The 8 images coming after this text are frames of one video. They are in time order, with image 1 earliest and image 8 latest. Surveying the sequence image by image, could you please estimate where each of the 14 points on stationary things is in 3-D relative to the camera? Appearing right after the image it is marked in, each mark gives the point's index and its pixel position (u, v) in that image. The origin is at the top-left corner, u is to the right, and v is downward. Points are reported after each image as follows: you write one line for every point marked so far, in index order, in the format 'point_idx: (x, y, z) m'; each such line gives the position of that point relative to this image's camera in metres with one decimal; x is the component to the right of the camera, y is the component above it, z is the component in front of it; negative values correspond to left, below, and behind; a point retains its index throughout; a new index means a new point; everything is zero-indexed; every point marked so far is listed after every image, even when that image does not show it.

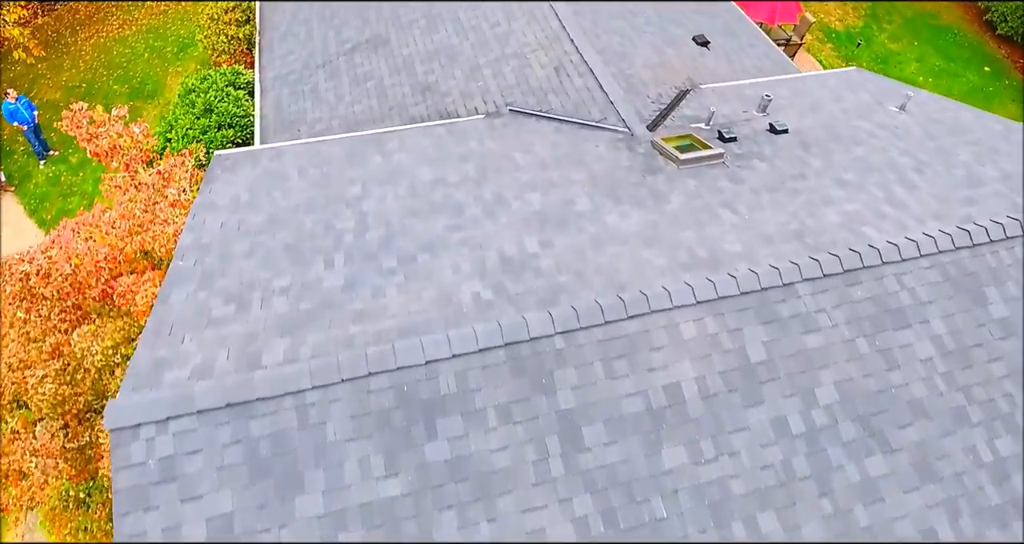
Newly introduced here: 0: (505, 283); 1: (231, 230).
0: (-0.1, -0.2, +6.1) m
1: (-4.8, +0.7, +7.3) m
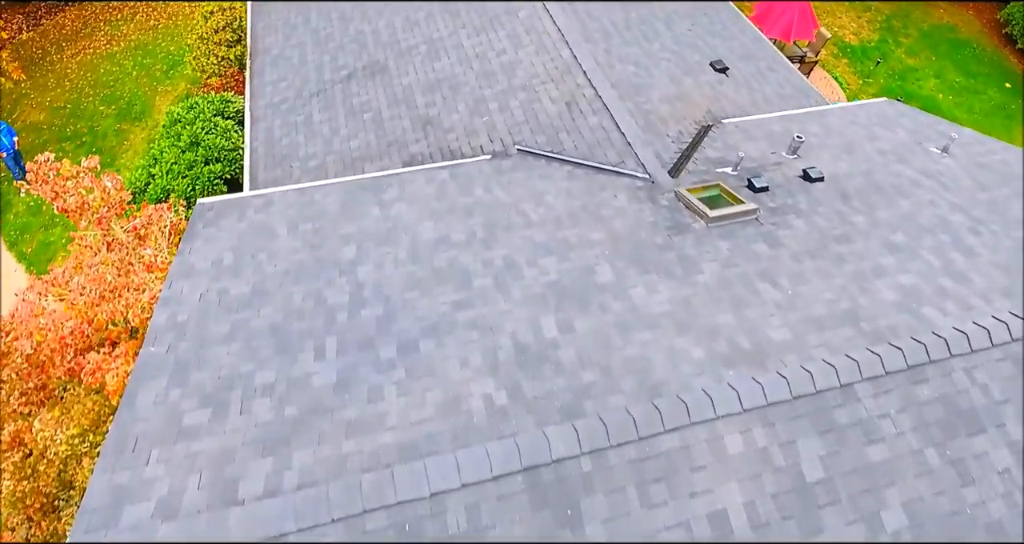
0: (+0.1, -1.4, +5.3) m
1: (-4.6, -0.5, +6.5) m
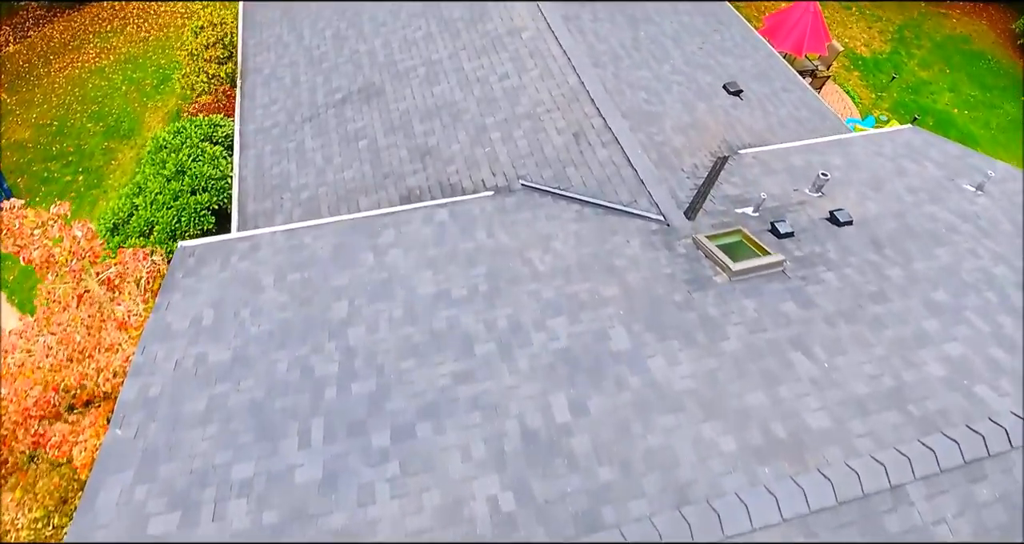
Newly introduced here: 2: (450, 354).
0: (+0.2, -2.3, +4.7) m
1: (-4.5, -1.4, +5.9) m
2: (-0.9, -1.1, +6.0) m
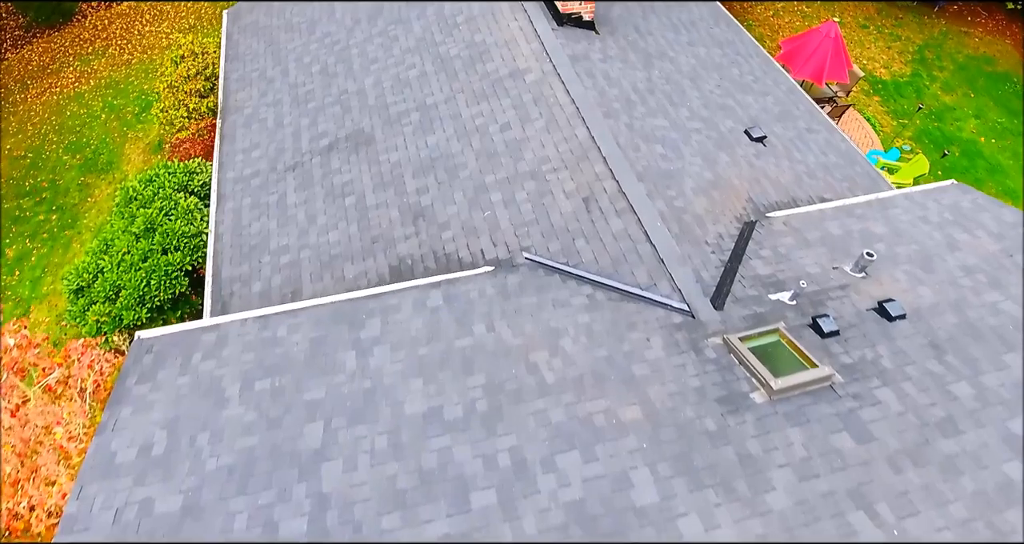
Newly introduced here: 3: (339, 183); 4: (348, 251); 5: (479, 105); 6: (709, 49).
0: (+0.2, -3.9, +3.7) m
1: (-4.5, -3.0, +5.0) m
2: (-0.8, -2.7, +5.0) m
3: (-4.0, +2.1, +10.0) m
4: (-3.5, +0.5, +9.1) m
5: (-0.8, +4.0, +10.1) m
6: (+6.1, +6.9, +13.2) m
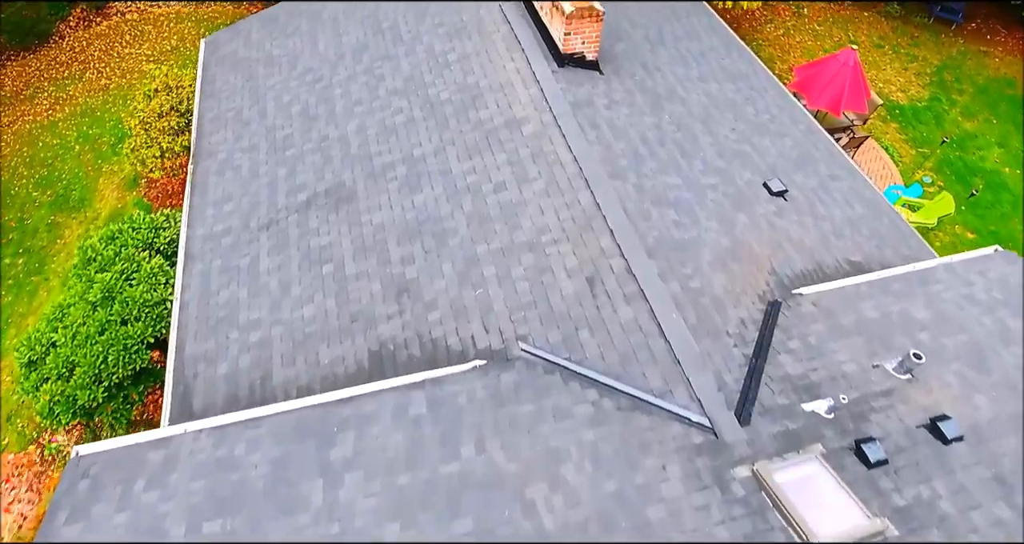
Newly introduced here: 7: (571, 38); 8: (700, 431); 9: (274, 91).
0: (+0.1, -5.4, +2.8) m
1: (-4.6, -4.6, +4.0) m
2: (-0.9, -4.3, +4.1) m
3: (-4.1, +0.5, +9.1) m
4: (-3.6, -1.1, +8.1) m
5: (-0.9, +2.4, +9.2) m
6: (+6.0, +5.3, +12.2) m
7: (+1.4, +5.5, +10.0) m
8: (+2.6, -2.3, +6.0) m
9: (-6.6, +5.0, +11.9) m
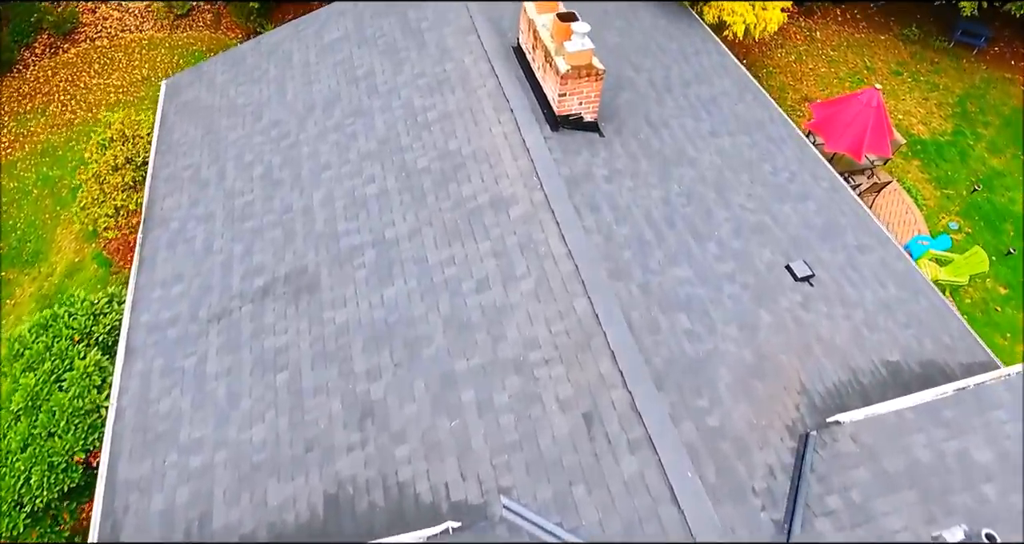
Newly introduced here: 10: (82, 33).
0: (-0.1, -7.4, +1.6) m
1: (-4.8, -6.5, +2.8) m
2: (-1.2, -6.2, +2.8) m
3: (-4.4, -1.4, +7.8) m
4: (-3.8, -3.0, +6.9) m
5: (-1.1, +0.5, +7.9) m
6: (+5.7, +3.4, +11.0) m
7: (+1.1, +3.6, +8.8) m
8: (+2.4, -4.2, +4.7) m
9: (-6.9, +3.1, +10.6) m
10: (-19.6, +10.9, +19.5) m
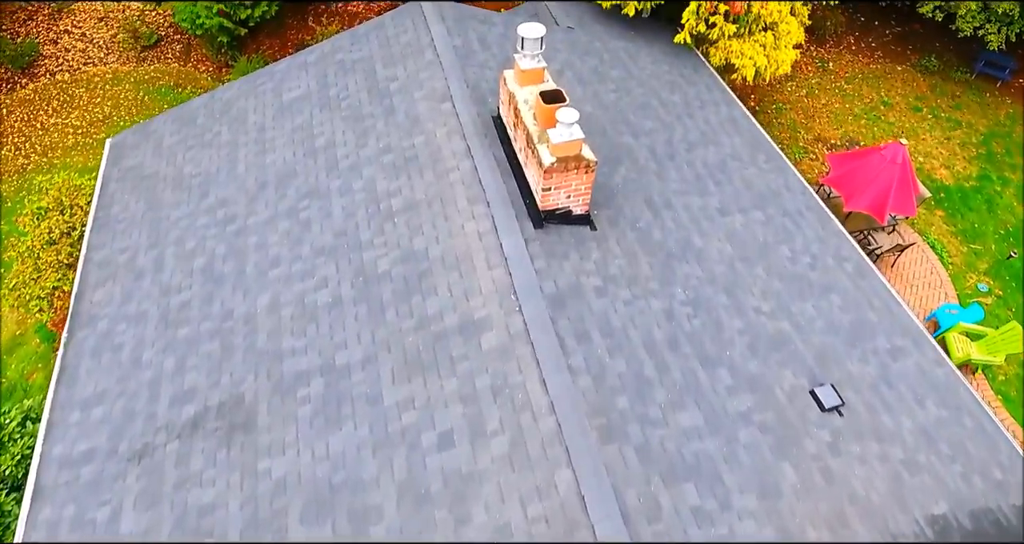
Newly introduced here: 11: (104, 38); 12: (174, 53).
0: (-0.6, -9.6, +0.3) m
1: (-5.3, -8.7, +1.5) m
2: (-1.6, -8.4, +1.6) m
3: (-4.8, -3.6, +6.5) m
4: (-4.3, -5.2, +5.6) m
5: (-1.6, -1.7, +6.6) m
6: (+5.3, +1.2, +9.6) m
7: (+0.7, +1.4, +7.5) m
8: (+1.9, -6.4, +3.4) m
9: (-7.3, +0.9, +9.3) m
10: (-20.0, +8.7, +18.2) m
11: (-18.1, +10.4, +19.0) m
12: (-14.7, +9.5, +18.7) m
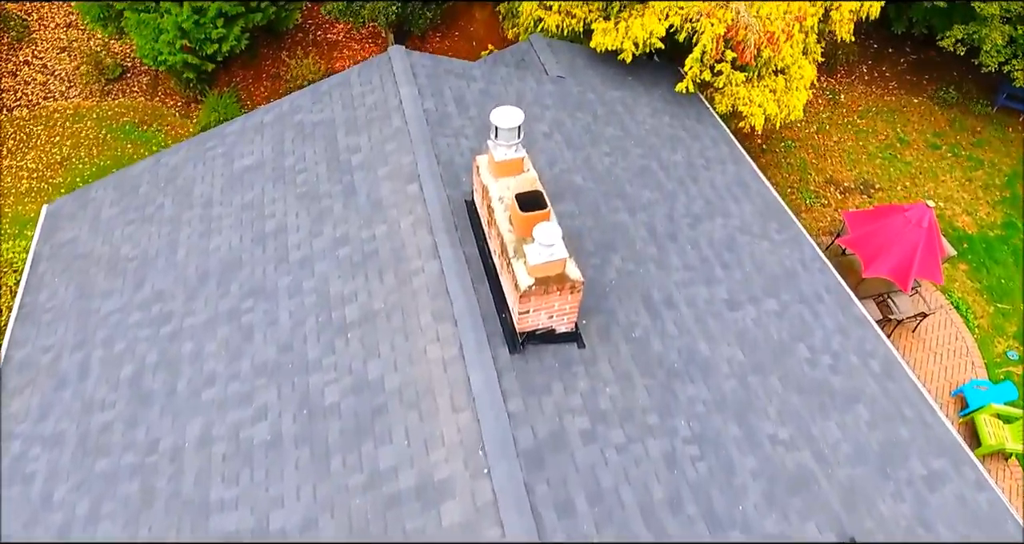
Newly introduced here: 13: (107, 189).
0: (-1.0, -11.6, -0.9) m
1: (-5.7, -10.7, +0.4) m
2: (-2.1, -10.4, +0.4) m
3: (-5.3, -5.6, +5.4) m
4: (-4.7, -7.2, +4.4) m
5: (-2.0, -3.7, +5.4) m
6: (+4.9, -0.7, +8.4) m
7: (+0.3, -0.6, +6.3) m
8: (+1.5, -8.4, +2.3) m
9: (-7.7, -1.1, +8.2) m
10: (-20.4, +6.8, +17.0) m
11: (-18.5, +8.4, +17.8) m
12: (-15.1, +7.6, +17.4) m
13: (-9.5, +1.9, +10.0) m
